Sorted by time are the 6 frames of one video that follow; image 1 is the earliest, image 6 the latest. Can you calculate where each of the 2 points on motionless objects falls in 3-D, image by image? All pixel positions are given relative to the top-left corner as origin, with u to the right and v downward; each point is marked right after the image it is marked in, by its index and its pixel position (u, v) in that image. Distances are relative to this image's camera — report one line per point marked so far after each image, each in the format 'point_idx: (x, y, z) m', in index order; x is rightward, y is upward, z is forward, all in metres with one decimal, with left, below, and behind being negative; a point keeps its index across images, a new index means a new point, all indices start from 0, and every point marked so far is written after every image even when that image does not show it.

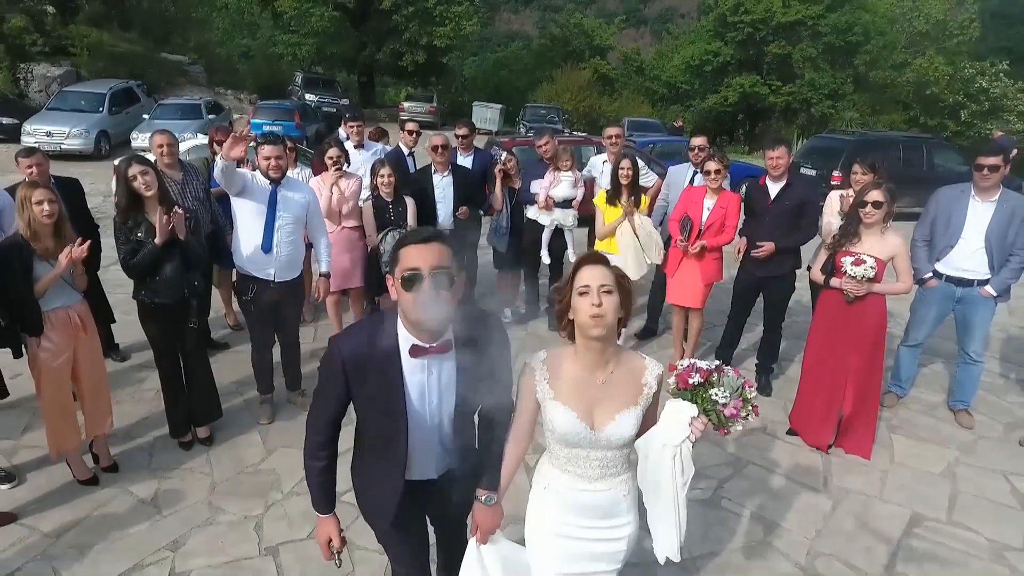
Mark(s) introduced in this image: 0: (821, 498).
0: (+1.5, -1.0, +3.3) m
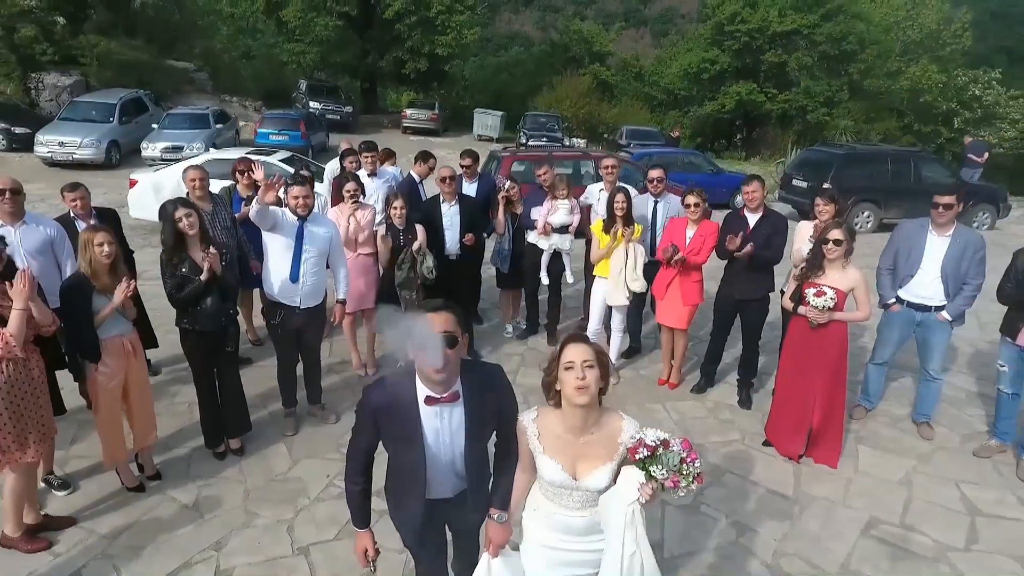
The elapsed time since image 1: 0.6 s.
0: (+1.5, -1.2, +3.7) m
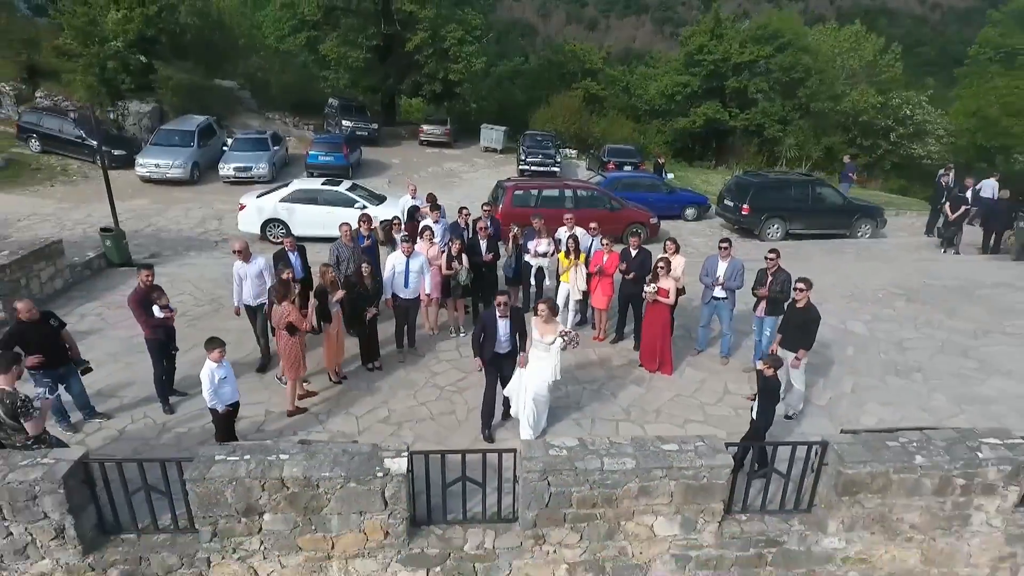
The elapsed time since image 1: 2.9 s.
0: (+1.5, -1.2, +7.9) m
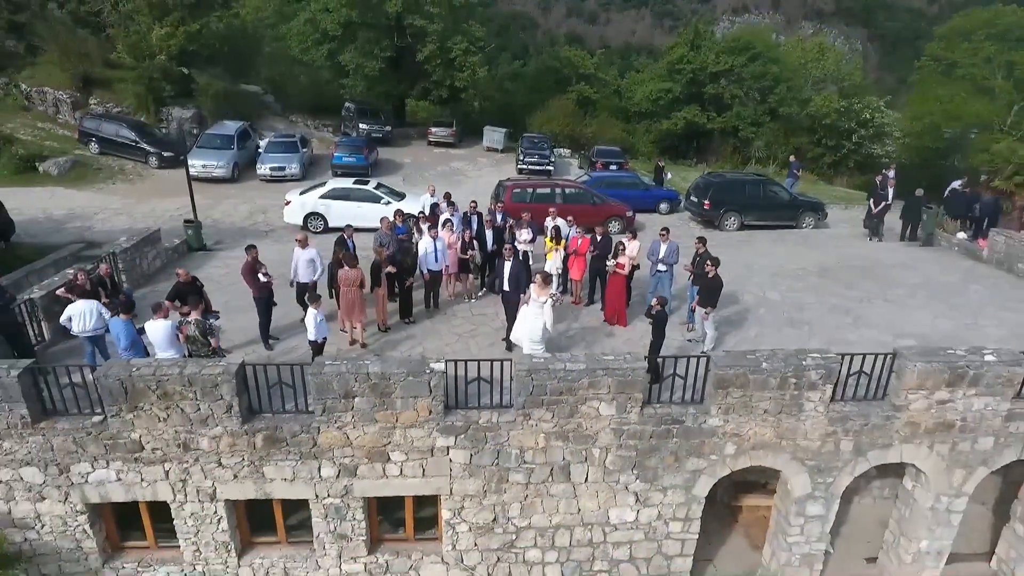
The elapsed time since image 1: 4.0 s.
0: (+1.5, -0.8, +11.0) m
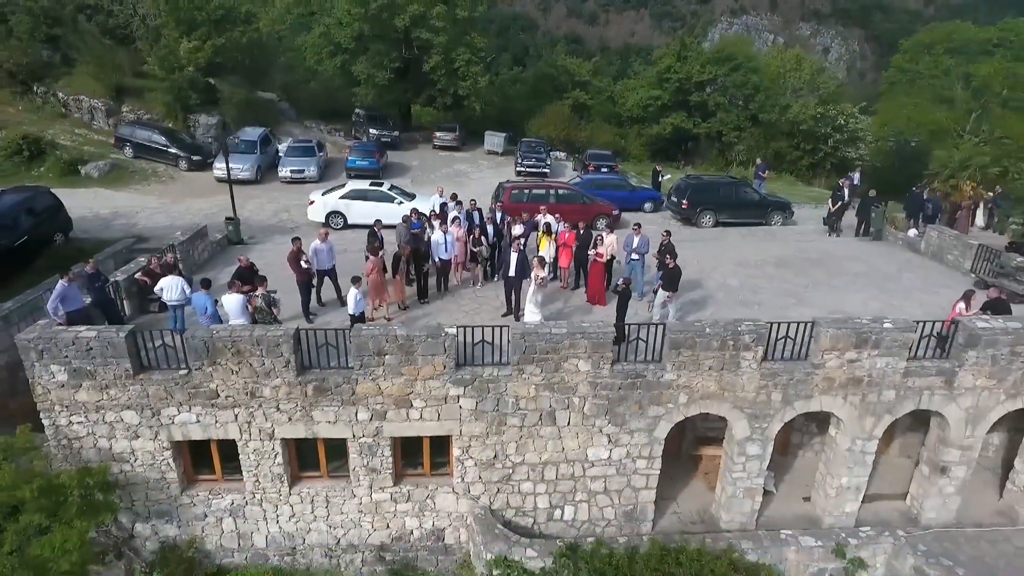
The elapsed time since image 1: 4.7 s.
0: (+1.4, -0.5, +13.3) m
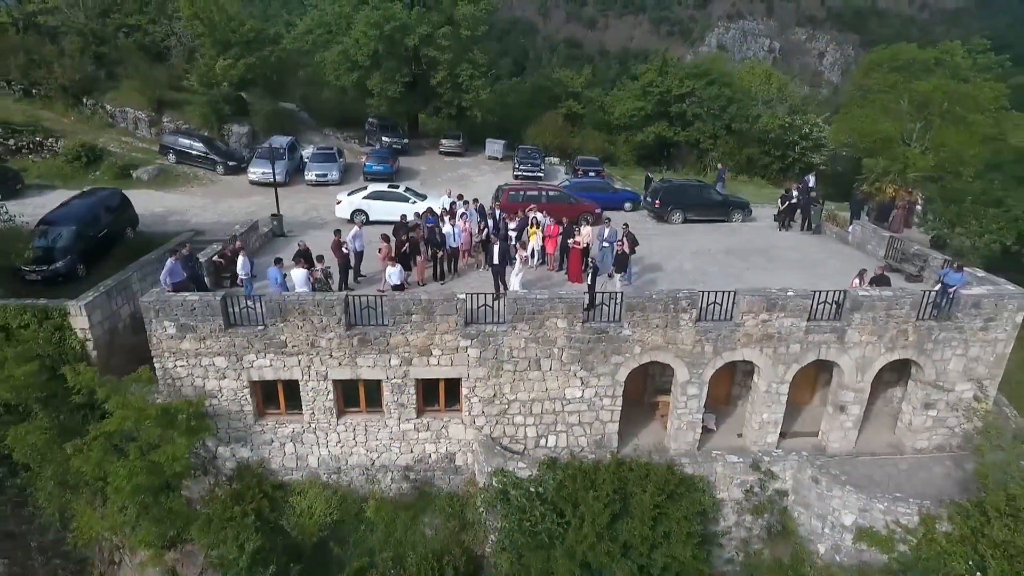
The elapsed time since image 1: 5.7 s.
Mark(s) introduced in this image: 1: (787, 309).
0: (+1.3, 0.0, +16.9) m
1: (+5.8, -0.4, +14.5) m
